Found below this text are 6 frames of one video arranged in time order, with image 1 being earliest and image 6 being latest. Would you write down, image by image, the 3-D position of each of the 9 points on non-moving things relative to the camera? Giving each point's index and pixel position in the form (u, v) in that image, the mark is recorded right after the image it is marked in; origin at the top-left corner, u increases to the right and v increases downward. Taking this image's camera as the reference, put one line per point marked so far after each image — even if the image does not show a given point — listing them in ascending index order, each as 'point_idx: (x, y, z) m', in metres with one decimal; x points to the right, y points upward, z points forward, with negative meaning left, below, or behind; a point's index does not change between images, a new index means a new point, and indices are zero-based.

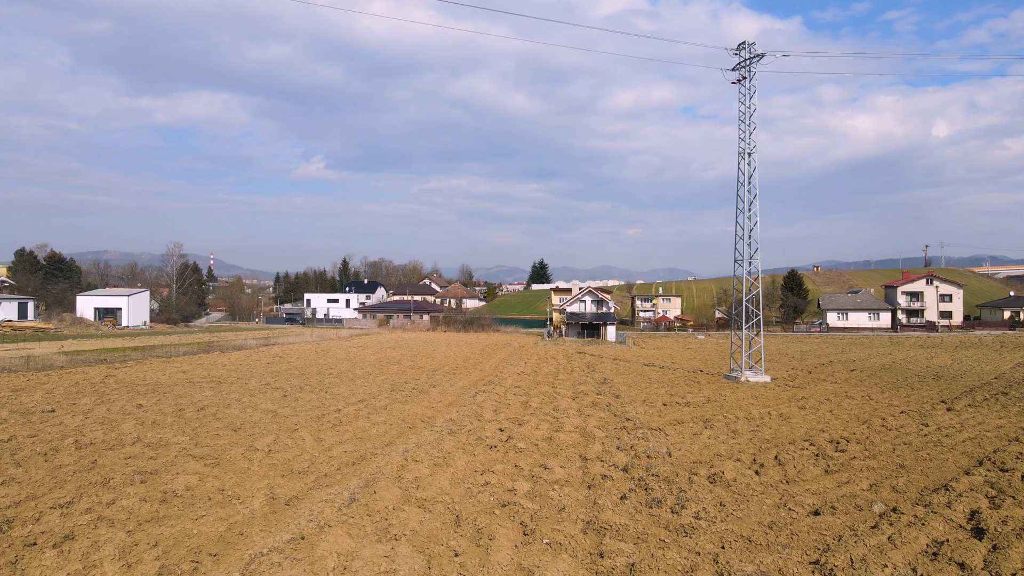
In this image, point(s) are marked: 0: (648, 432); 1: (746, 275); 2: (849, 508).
0: (+2.3, -2.5, +9.4) m
1: (+8.1, +0.5, +19.1) m
2: (+3.5, -2.3, +5.6) m
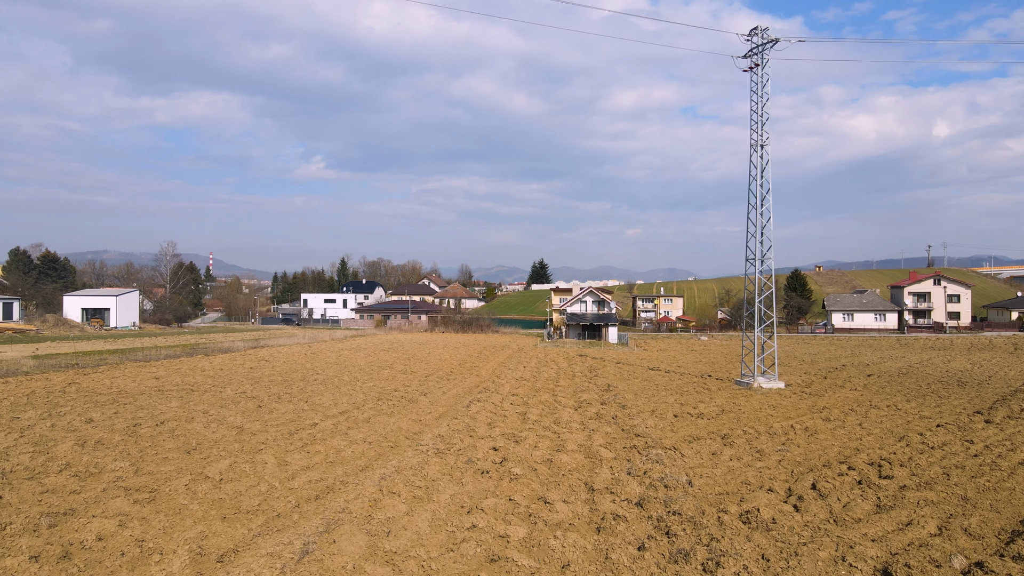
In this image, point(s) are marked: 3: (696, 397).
0: (+2.3, -2.5, +8.3) m
1: (+8.1, +0.5, +18.0) m
2: (+3.4, -2.3, +4.5) m
3: (+4.9, -2.9, +14.5) m
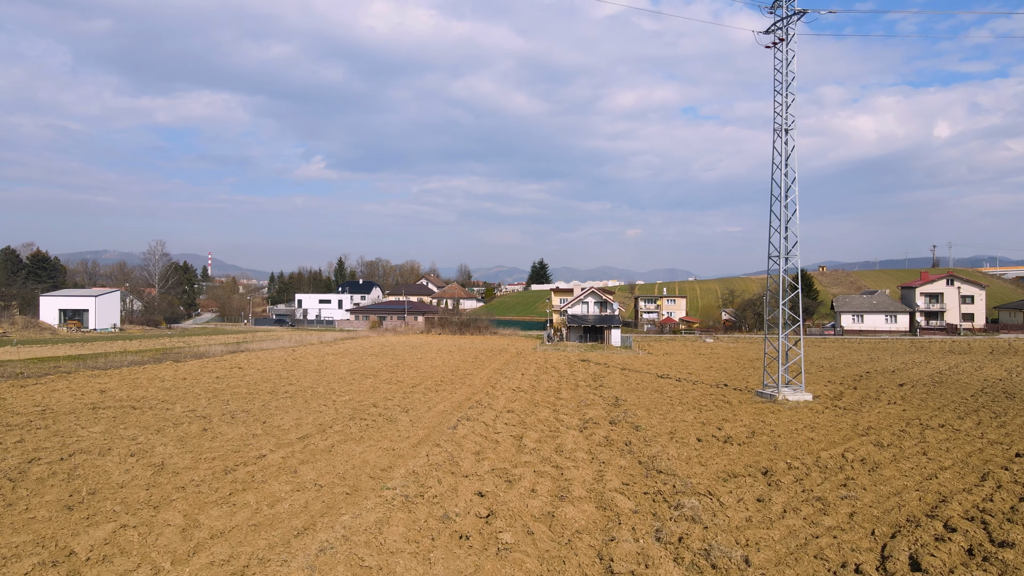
0: (+2.1, -2.5, +6.5) m
1: (+8.0, +0.5, +16.2) m
2: (+3.3, -2.3, +2.7) m
3: (+4.8, -2.9, +12.7) m
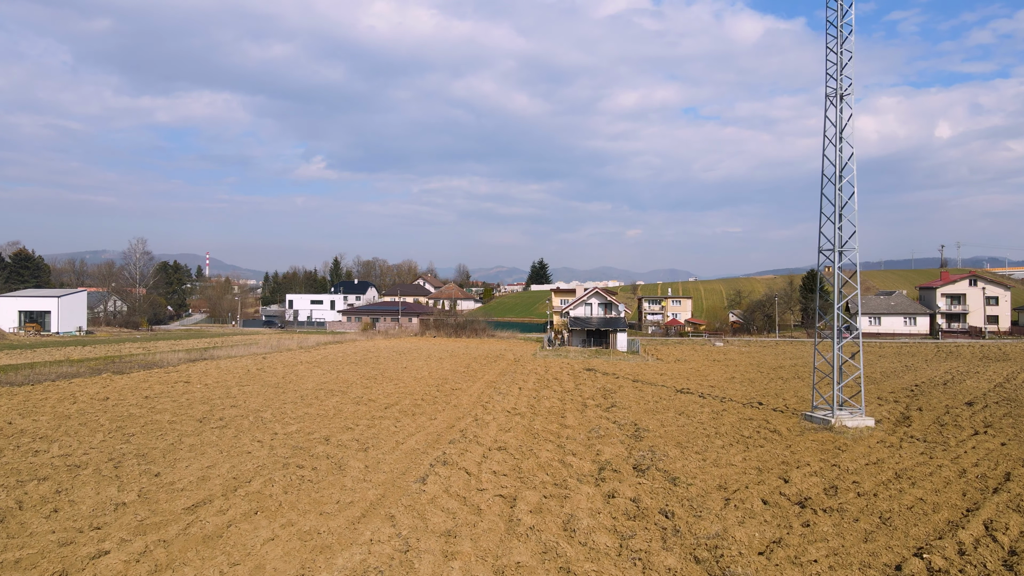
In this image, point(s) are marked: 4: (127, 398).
0: (+2.0, -2.5, +3.5) m
1: (+7.8, +0.4, +13.2) m
2: (+3.1, -2.3, -0.3) m
3: (+4.6, -2.9, +9.7) m
4: (-9.3, -2.7, +13.3) m
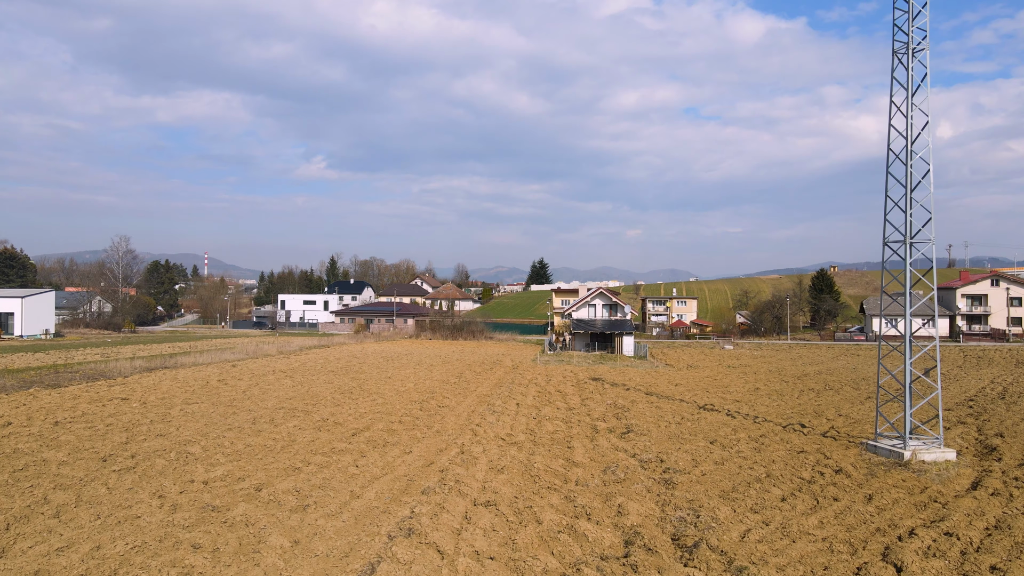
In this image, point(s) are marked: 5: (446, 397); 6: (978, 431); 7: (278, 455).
0: (+1.9, -2.5, +1.0) m
1: (+7.7, +0.4, +10.7) m
2: (+3.0, -2.3, -2.8) m
3: (+4.5, -2.9, +7.2) m
4: (-9.4, -2.7, +10.9) m
5: (-1.9, -3.2, +16.3) m
6: (+11.0, -3.4, +13.1) m
7: (-4.0, -2.8, +9.5) m
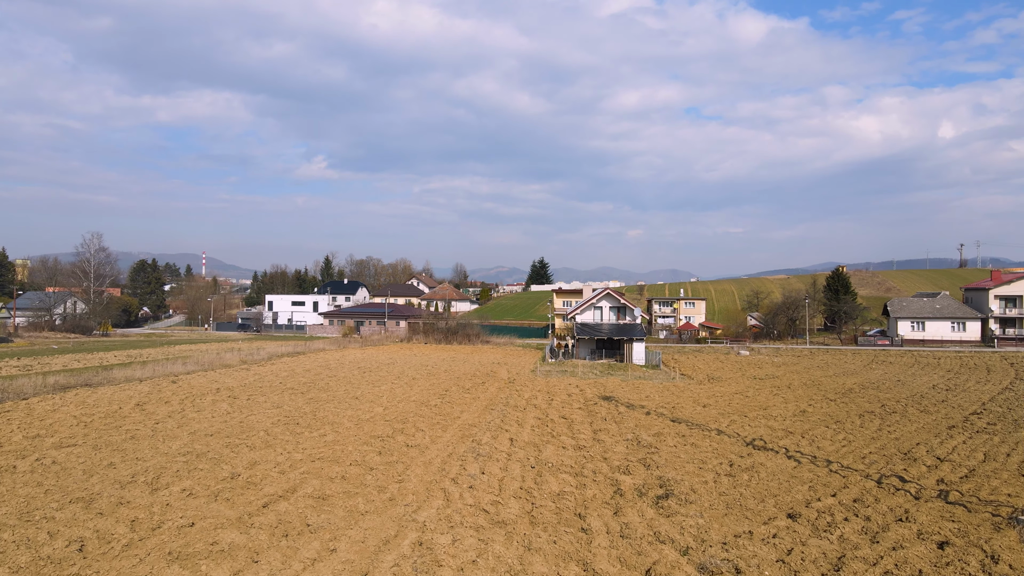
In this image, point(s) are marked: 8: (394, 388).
0: (+1.7, -2.5, -2.6) m
1: (+7.6, +0.4, +7.1) m
2: (+2.8, -2.3, -6.4) m
3: (+4.3, -3.0, +3.6) m
4: (-9.6, -2.7, +7.2) m
5: (-2.1, -3.2, +12.7) m
6: (+10.8, -3.4, +9.4) m
7: (-4.2, -2.9, +5.9) m
8: (-4.1, -3.4, +19.1) m
